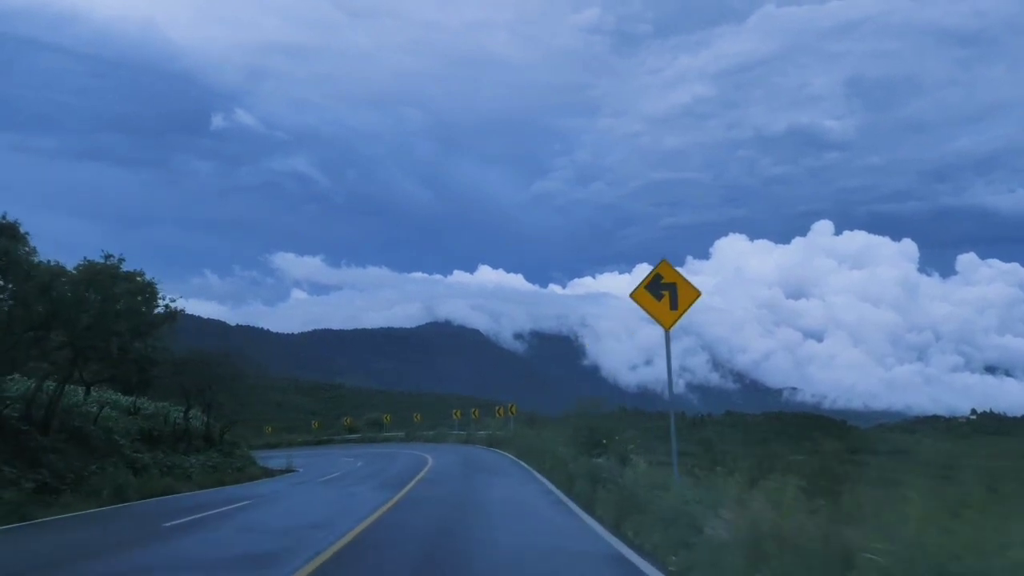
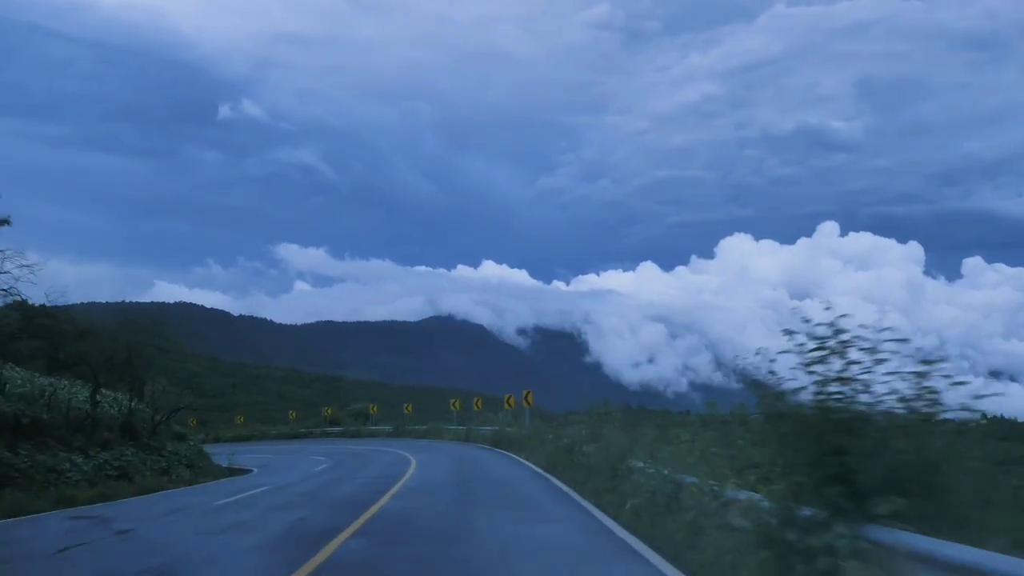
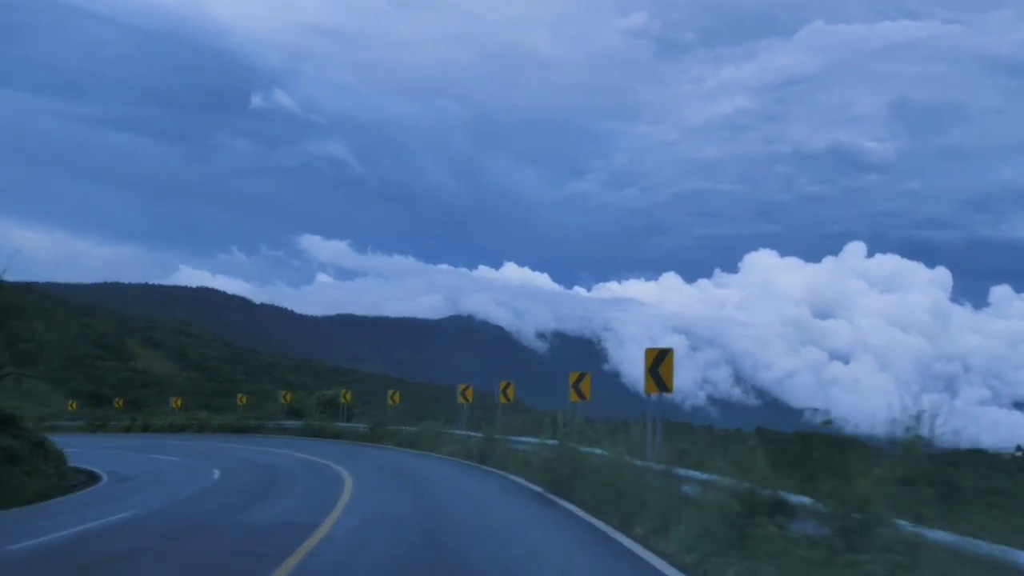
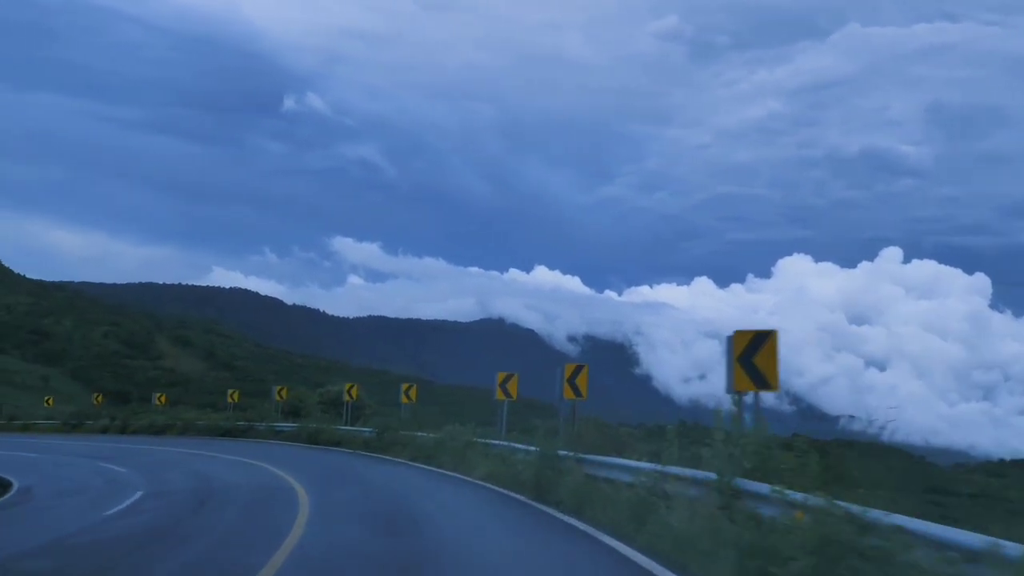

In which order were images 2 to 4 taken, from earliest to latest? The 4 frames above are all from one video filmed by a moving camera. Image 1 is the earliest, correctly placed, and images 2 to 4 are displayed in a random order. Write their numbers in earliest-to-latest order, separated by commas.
2, 3, 4
